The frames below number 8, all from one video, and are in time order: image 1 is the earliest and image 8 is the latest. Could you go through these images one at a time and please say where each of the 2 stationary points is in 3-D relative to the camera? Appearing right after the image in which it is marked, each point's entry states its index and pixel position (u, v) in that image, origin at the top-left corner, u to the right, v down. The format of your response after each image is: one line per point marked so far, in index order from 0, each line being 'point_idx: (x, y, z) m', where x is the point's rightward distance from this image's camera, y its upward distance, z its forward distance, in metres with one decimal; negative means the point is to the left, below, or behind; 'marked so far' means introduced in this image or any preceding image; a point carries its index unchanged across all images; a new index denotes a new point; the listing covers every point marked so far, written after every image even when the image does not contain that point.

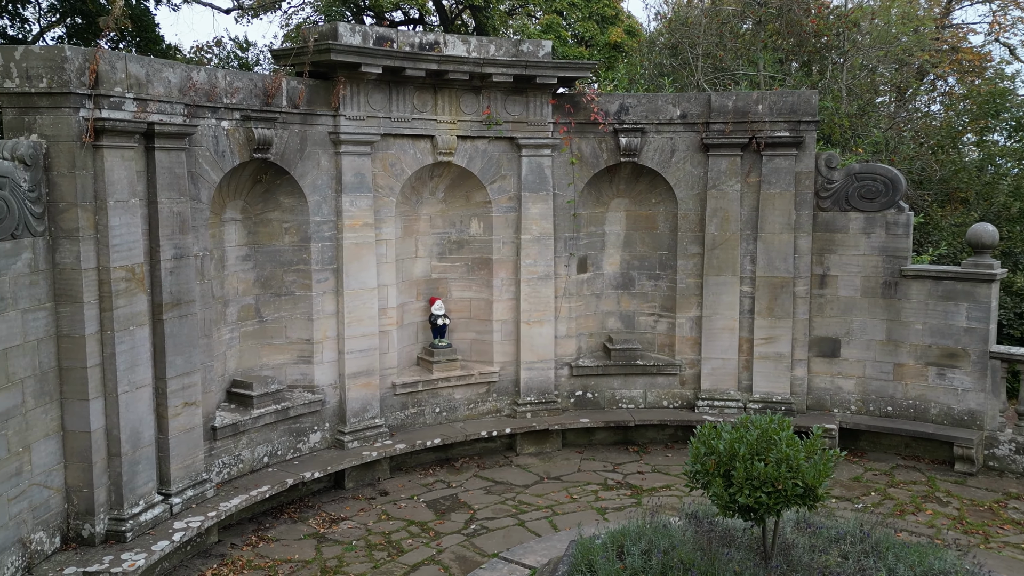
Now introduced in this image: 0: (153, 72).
0: (-2.7, +1.6, +6.8) m
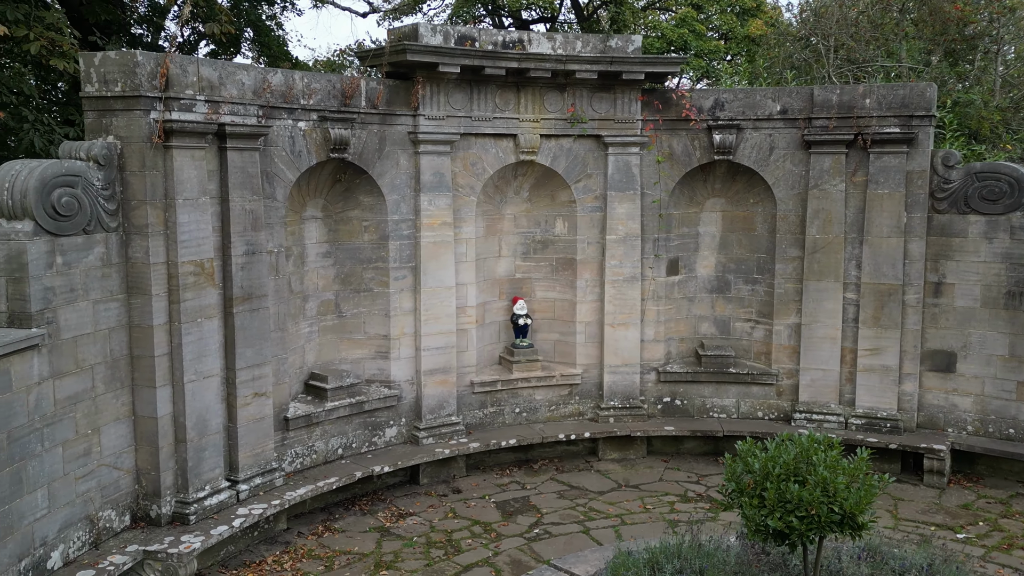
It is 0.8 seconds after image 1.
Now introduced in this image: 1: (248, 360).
0: (-2.2, +1.6, +7.1) m
1: (-2.1, -0.6, +7.5) m
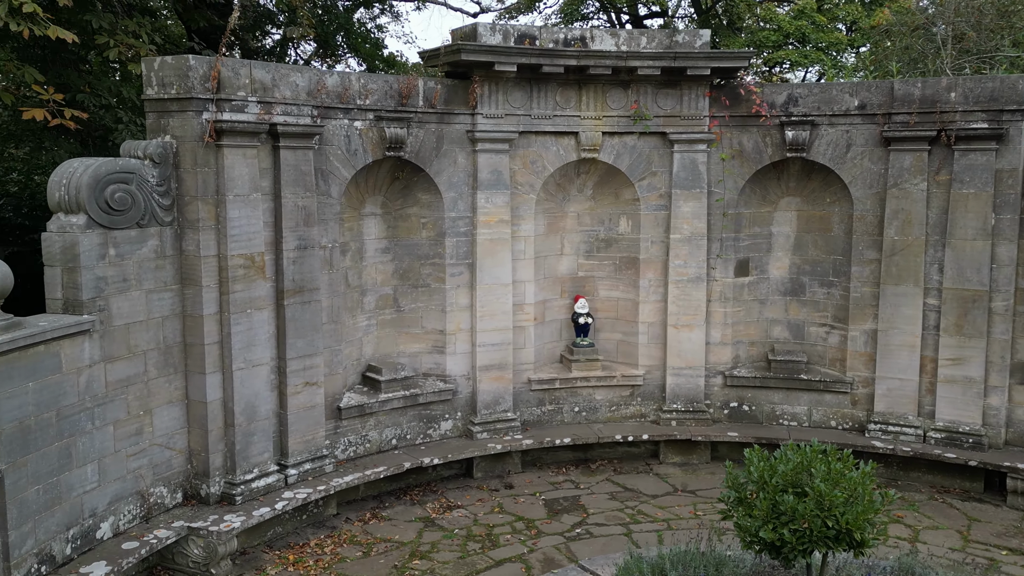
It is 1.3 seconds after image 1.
0: (-1.9, +1.7, +7.4) m
1: (-1.8, -0.5, +7.8) m
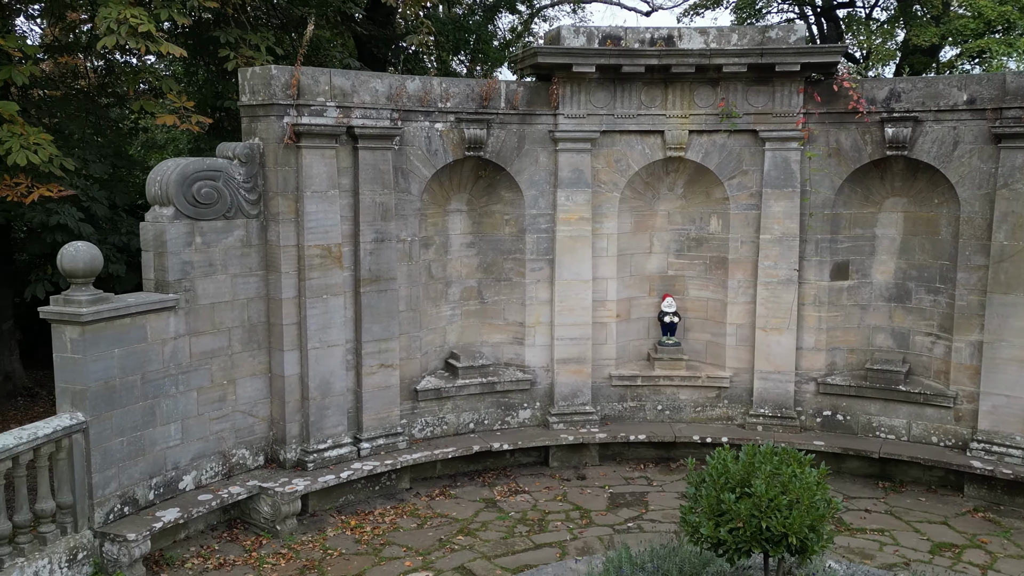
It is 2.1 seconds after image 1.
0: (-1.3, +1.8, +8.1) m
1: (-1.3, -0.4, +8.4) m
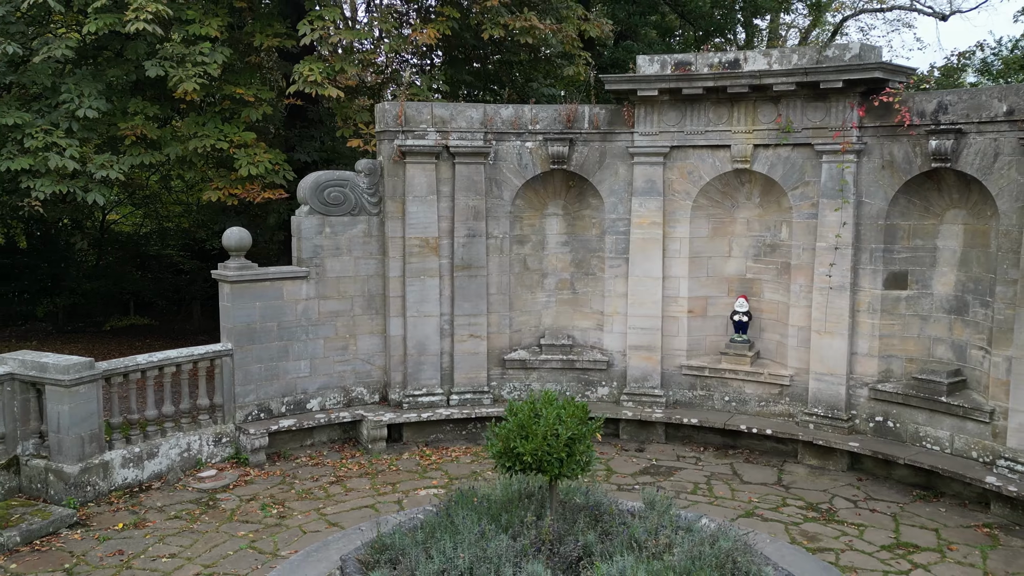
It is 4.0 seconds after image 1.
0: (-0.6, +2.0, +10.4) m
1: (-0.6, -0.3, +10.7) m
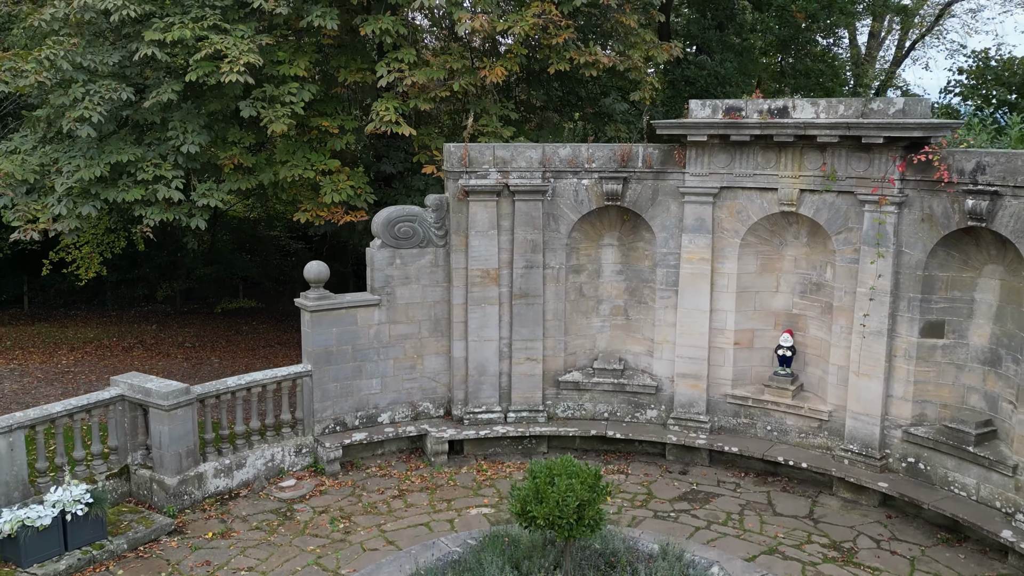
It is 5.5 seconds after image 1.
0: (+0.1, +1.6, +11.1) m
1: (+0.1, -0.6, +11.5) m
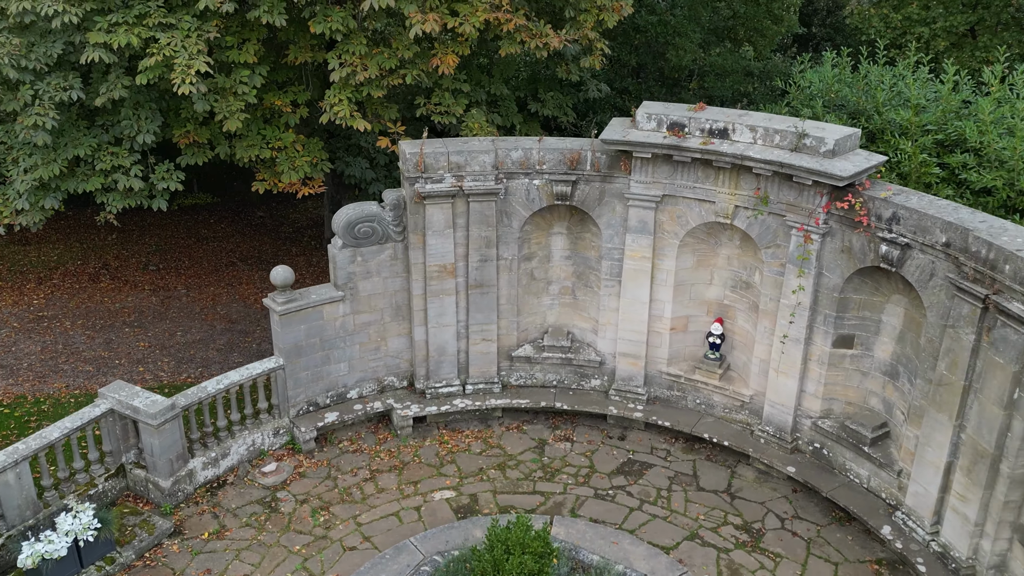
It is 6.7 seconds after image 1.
0: (-0.5, +1.6, +11.5) m
1: (-0.5, -0.4, +12.4) m
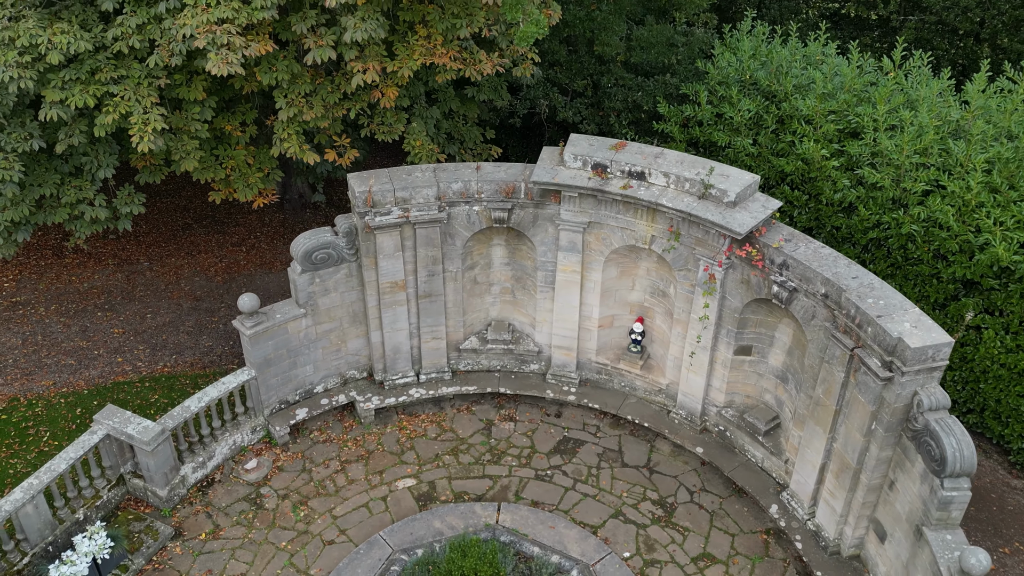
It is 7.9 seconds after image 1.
0: (-1.4, +1.3, +12.6) m
1: (-1.3, -0.5, +13.9) m
